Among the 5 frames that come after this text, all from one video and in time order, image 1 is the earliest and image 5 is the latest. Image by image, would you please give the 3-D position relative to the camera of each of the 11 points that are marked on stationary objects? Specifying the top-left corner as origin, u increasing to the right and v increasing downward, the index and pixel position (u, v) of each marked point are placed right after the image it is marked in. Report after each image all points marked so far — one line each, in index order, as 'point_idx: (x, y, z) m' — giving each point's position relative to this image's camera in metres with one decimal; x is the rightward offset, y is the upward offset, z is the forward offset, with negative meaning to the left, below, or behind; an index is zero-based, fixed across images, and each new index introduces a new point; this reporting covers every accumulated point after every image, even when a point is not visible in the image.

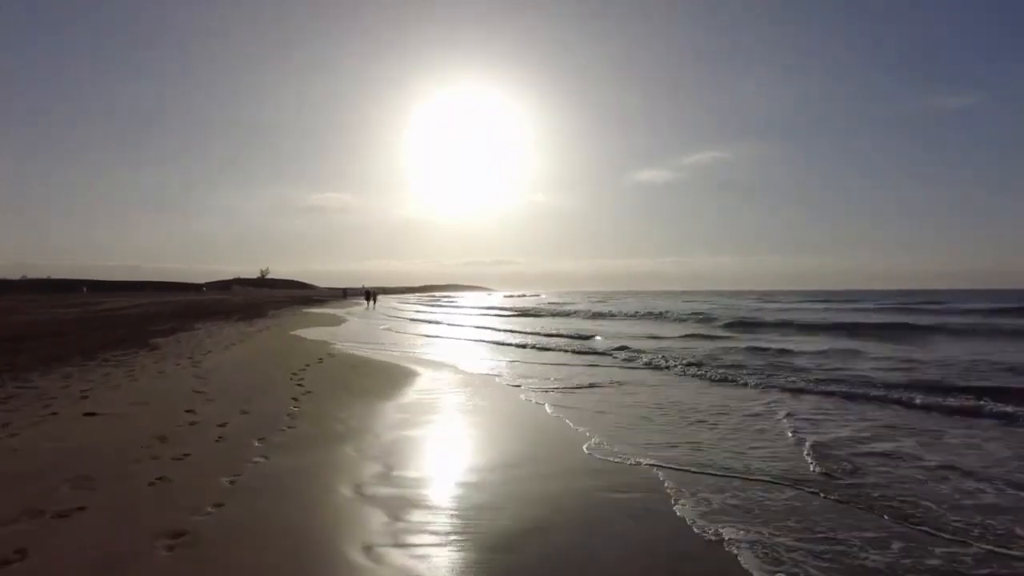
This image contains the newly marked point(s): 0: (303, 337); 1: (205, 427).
0: (-6.7, -1.6, +17.3) m
1: (-2.9, -1.3, +5.2) m
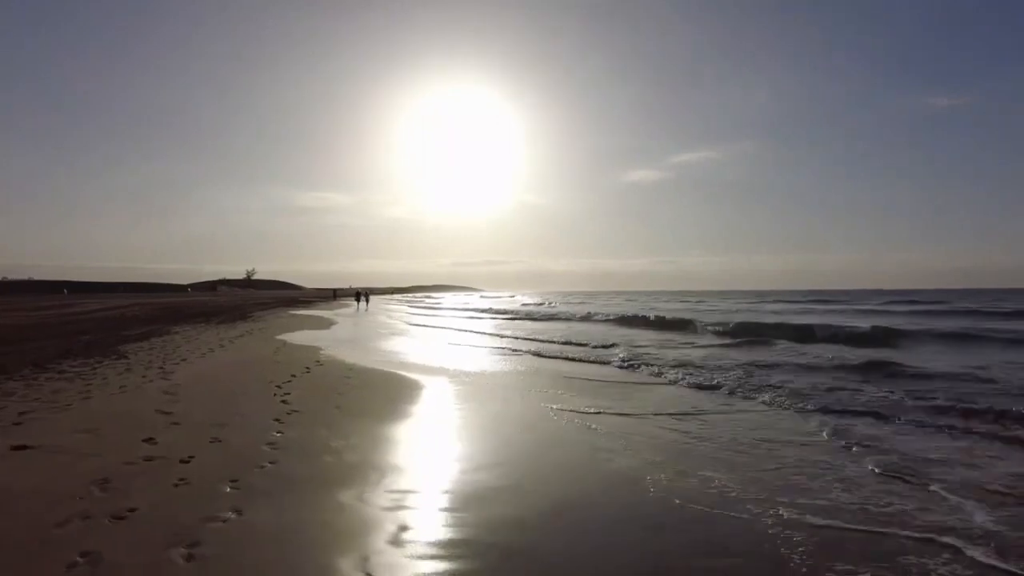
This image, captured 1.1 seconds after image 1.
0: (-6.7, -1.6, +16.2) m
1: (-2.6, -1.3, +4.1) m
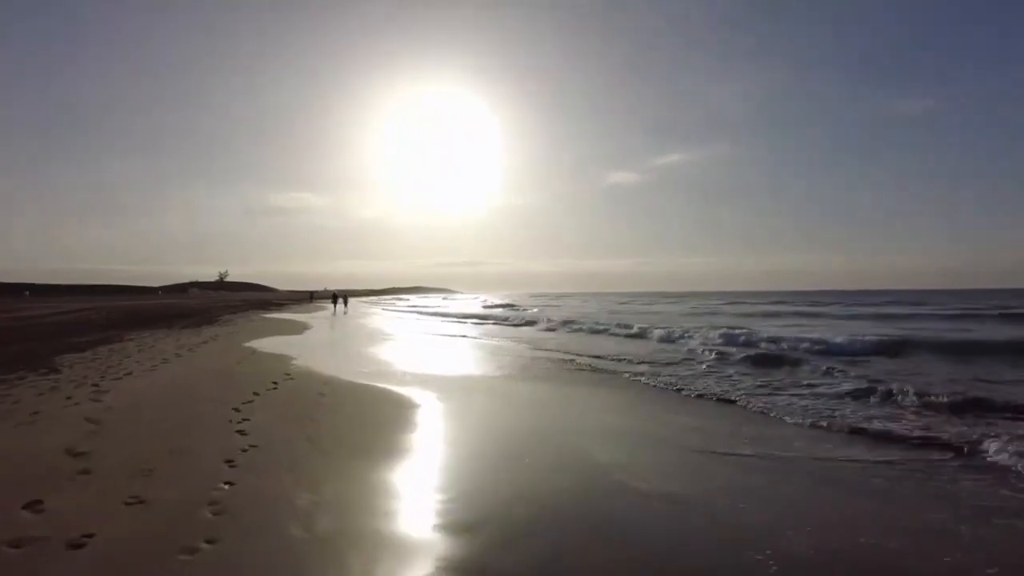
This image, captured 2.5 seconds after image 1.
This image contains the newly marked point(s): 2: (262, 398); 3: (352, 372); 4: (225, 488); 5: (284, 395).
0: (-6.9, -1.6, +14.6) m
1: (-2.4, -1.3, +2.7) m
2: (-3.7, -1.7, +8.2) m
3: (-4.2, -2.2, +14.3) m
4: (-2.0, -1.4, +3.8) m
5: (-3.7, -1.7, +8.8) m
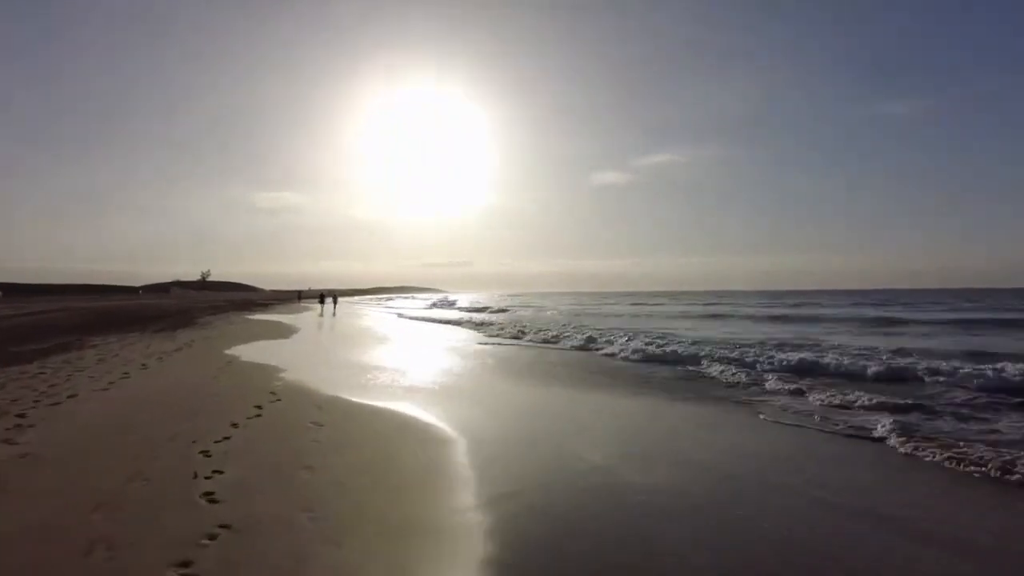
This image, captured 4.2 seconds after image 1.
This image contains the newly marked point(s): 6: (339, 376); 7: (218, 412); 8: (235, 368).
0: (-6.5, -1.6, +12.9) m
1: (-1.7, -1.3, +1.1) m
2: (-3.2, -1.7, +6.6) m
3: (-3.8, -2.2, +12.6) m
4: (-1.3, -1.4, +2.2) m
5: (-3.1, -1.7, +7.1) m
6: (-4.0, -2.2, +13.0) m
7: (-4.0, -1.7, +7.4) m
8: (-5.6, -1.7, +10.9) m
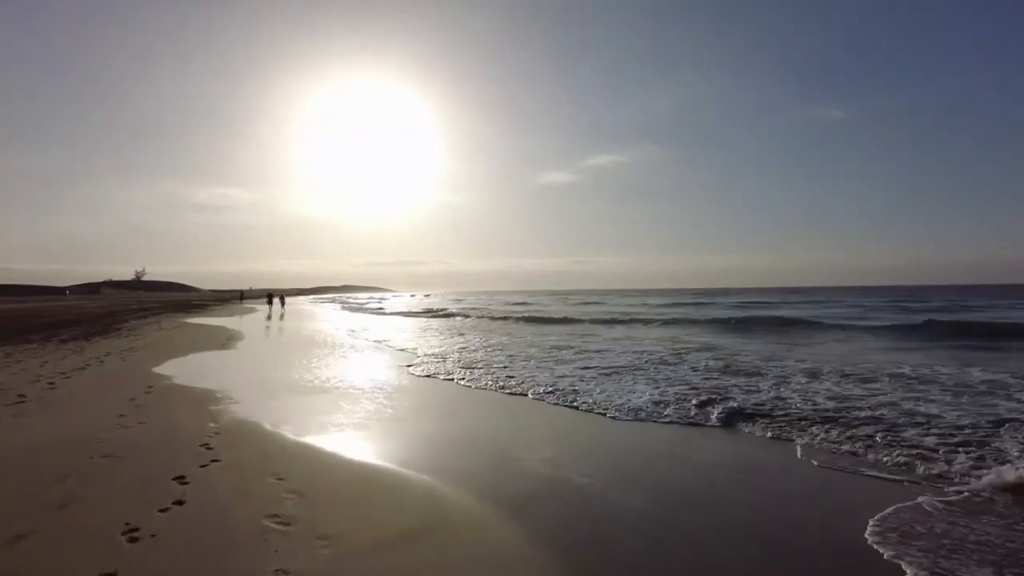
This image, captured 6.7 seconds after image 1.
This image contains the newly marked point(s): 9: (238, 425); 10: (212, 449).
0: (-6.4, -1.7, +10.1) m
1: (-0.7, -1.3, -1.3) m
2: (-2.6, -1.7, +4.1) m
3: (-3.7, -2.2, +10.1) m
4: (-0.4, -1.4, -0.1) m
5: (-2.6, -1.7, +4.6) m
6: (-3.9, -2.2, +10.4) m
7: (-3.5, -1.7, +4.8) m
8: (-5.3, -1.7, +8.2) m
9: (-3.0, -1.7, +6.4) m
10: (-3.4, -1.7, +6.2) m
